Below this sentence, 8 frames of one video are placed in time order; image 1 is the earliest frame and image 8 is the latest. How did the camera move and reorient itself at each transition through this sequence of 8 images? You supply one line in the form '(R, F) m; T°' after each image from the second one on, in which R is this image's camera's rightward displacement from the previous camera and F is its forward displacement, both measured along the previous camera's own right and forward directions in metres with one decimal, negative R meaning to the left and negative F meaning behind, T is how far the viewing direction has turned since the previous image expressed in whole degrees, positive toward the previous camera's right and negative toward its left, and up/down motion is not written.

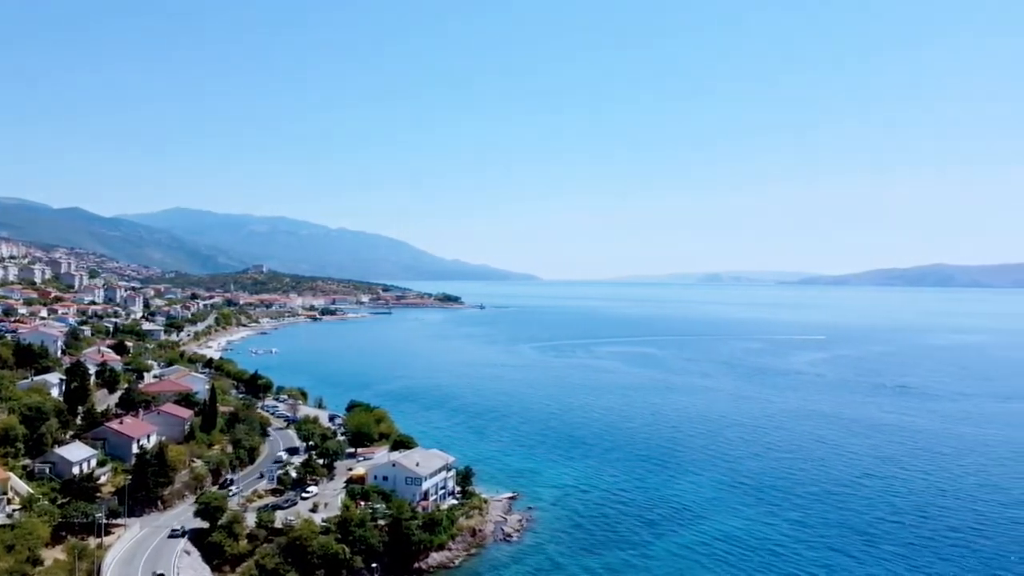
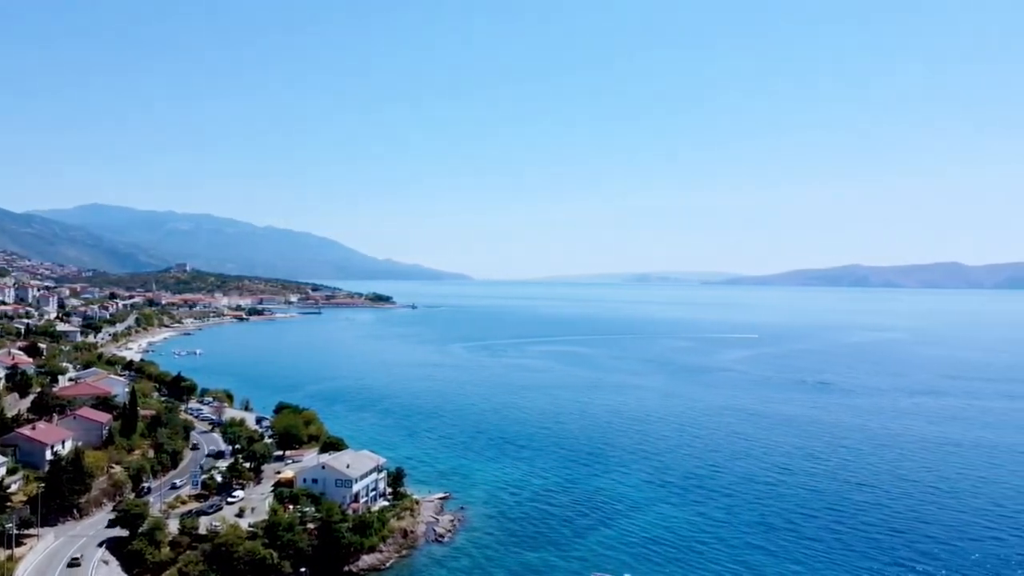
(0.0, 0.0) m; +5°
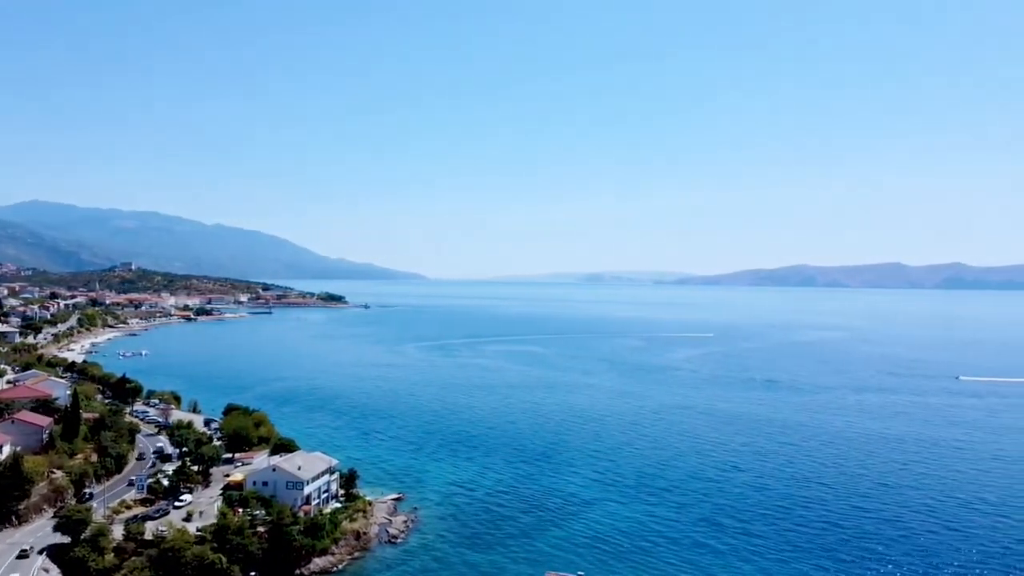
(0.0, 0.0) m; +3°
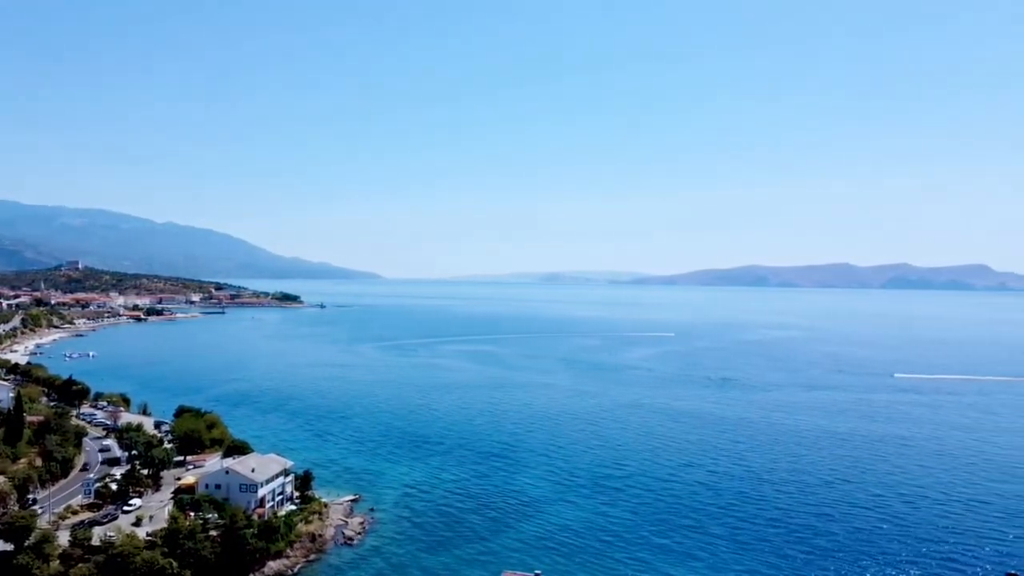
(0.0, 0.0) m; +3°
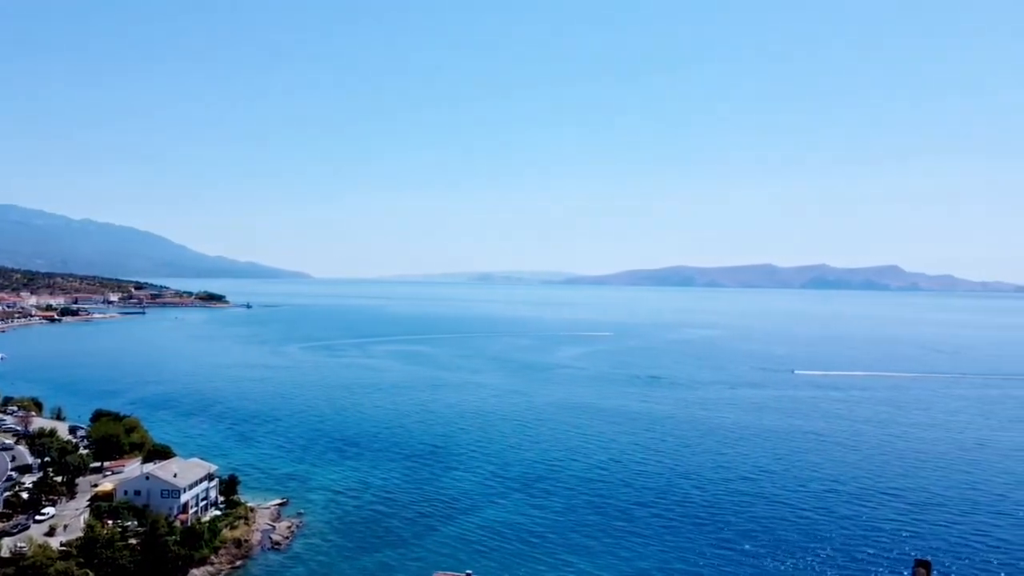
(0.0, 0.0) m; +5°
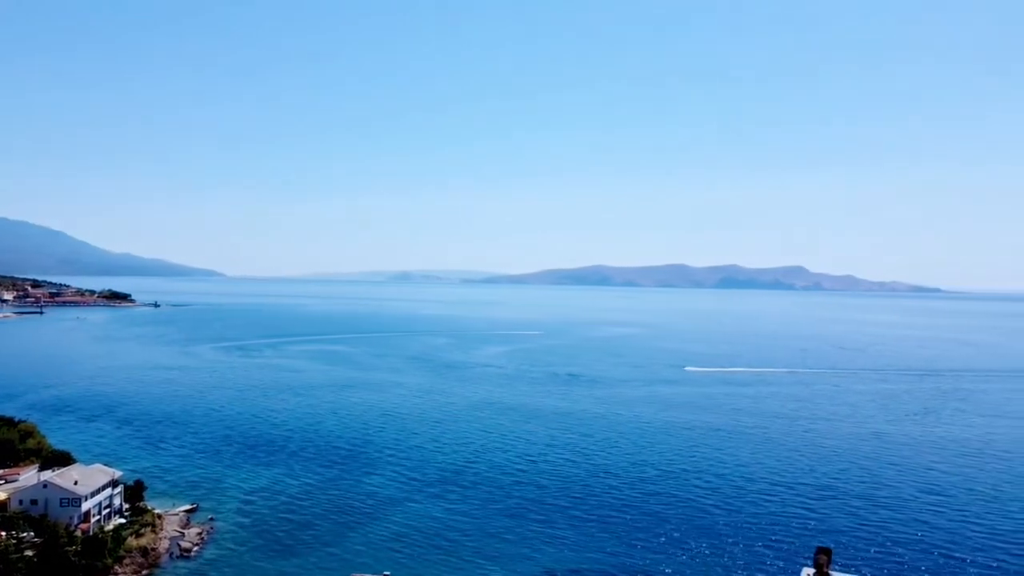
(0.0, 0.0) m; +6°
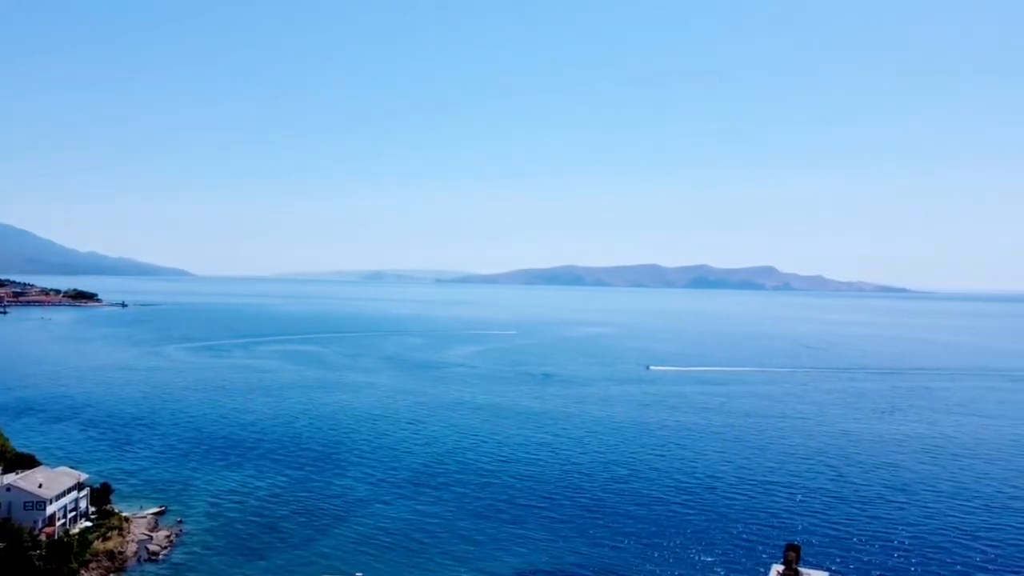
(-0.8, +0.8) m; -15°
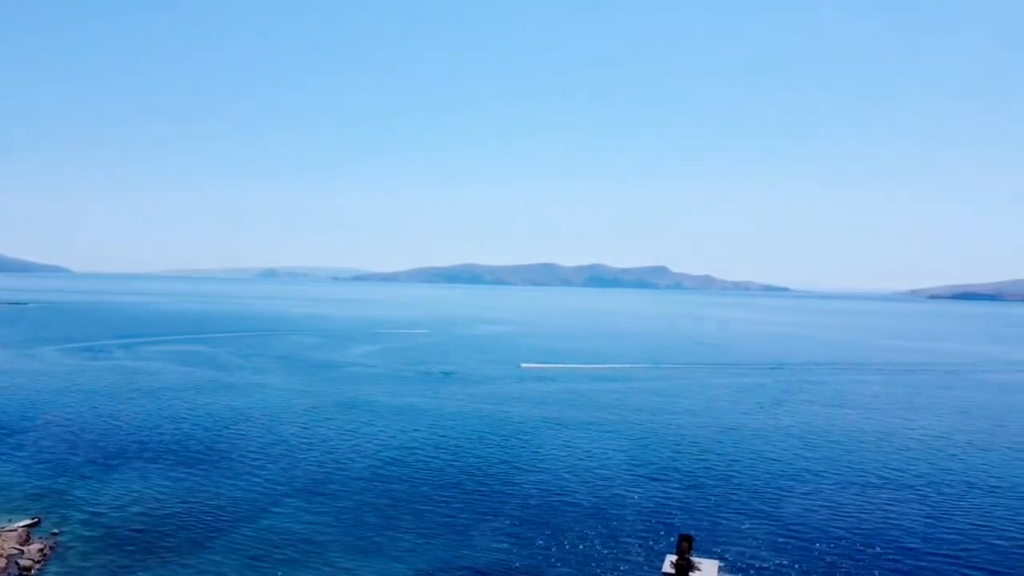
(+0.9, +0.2) m; +2°
